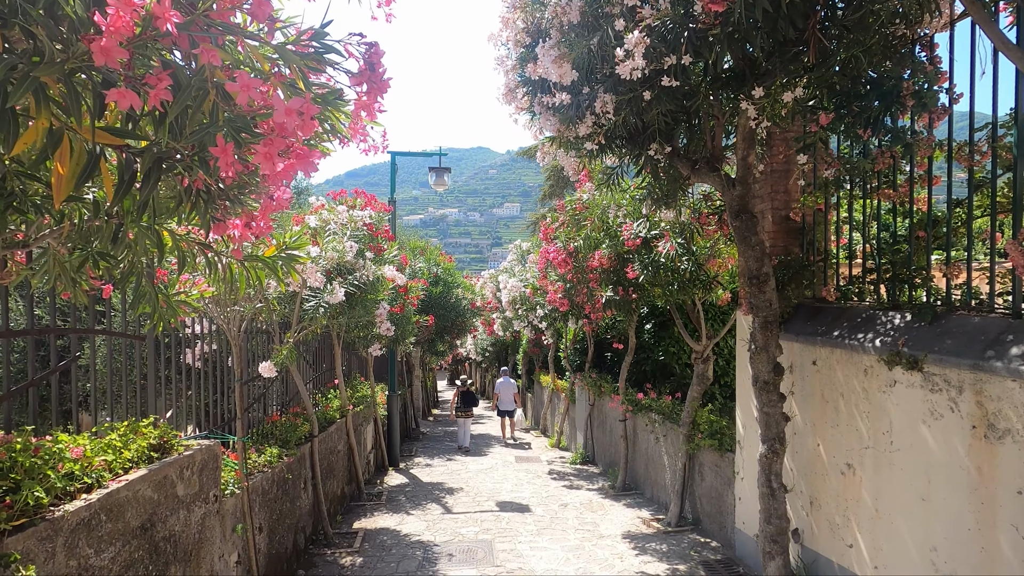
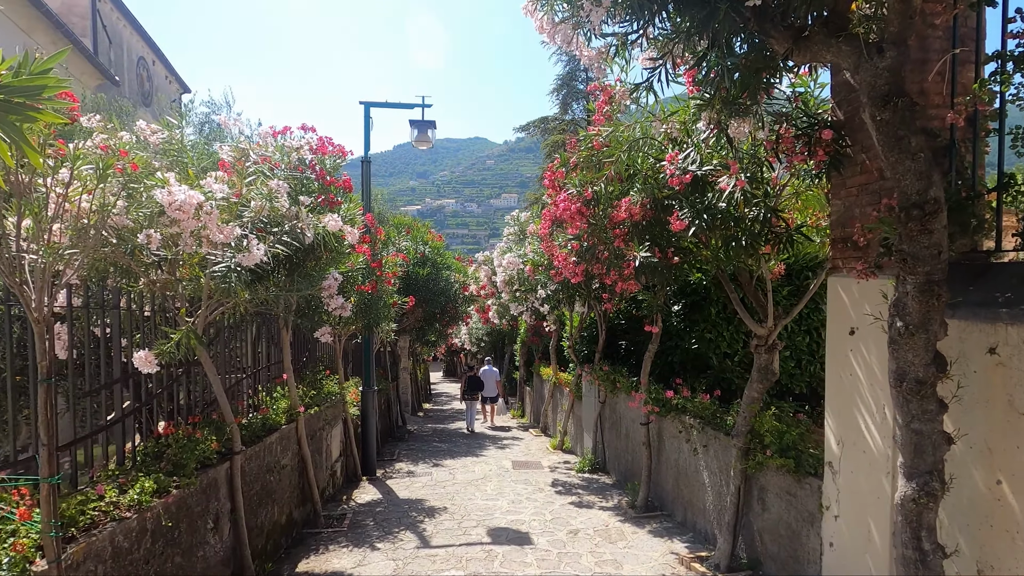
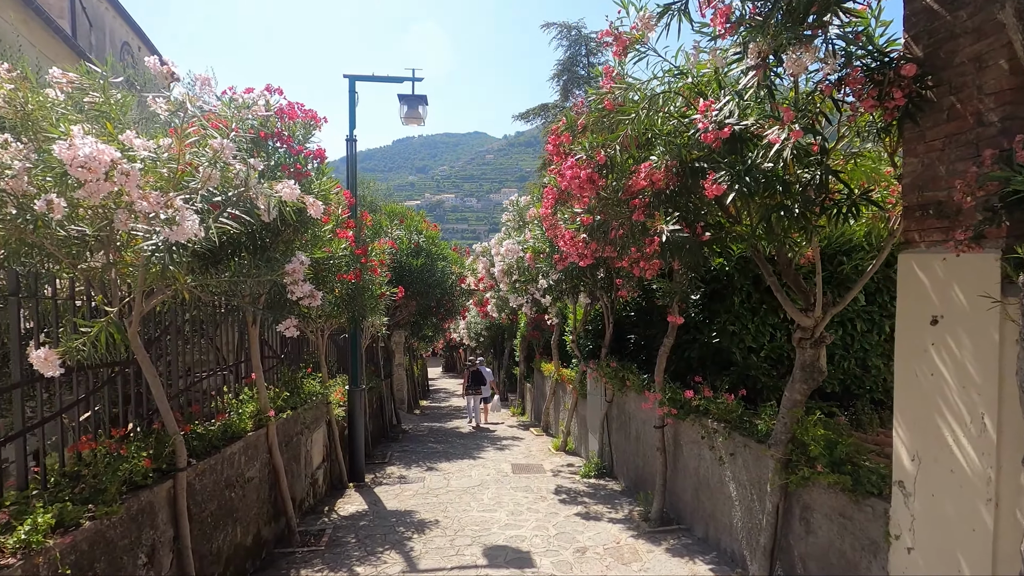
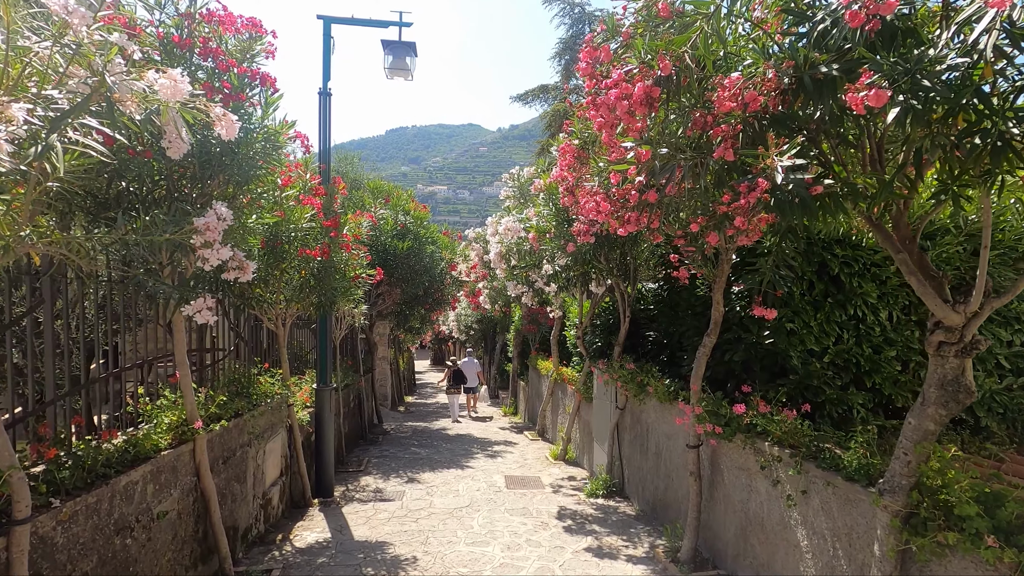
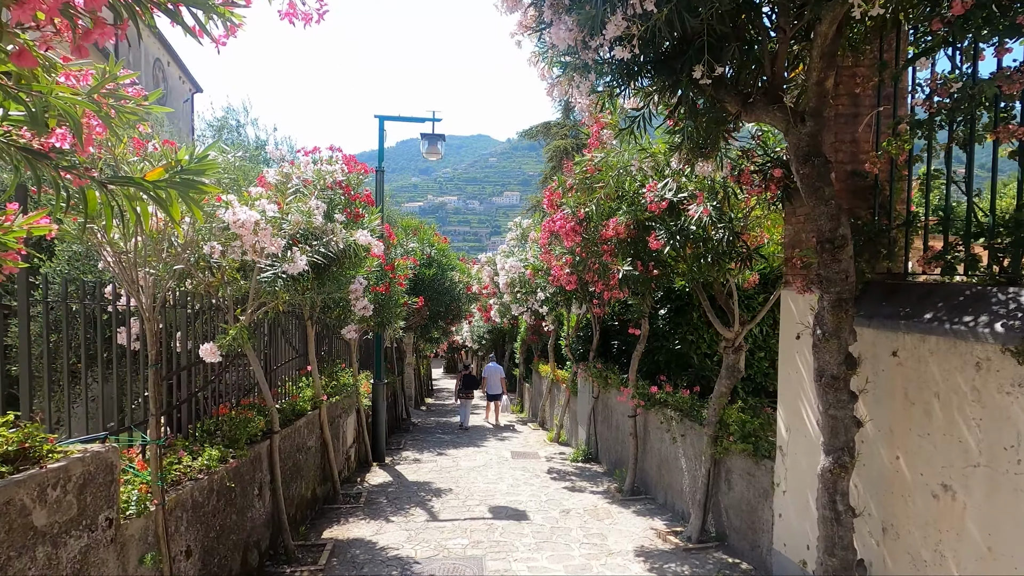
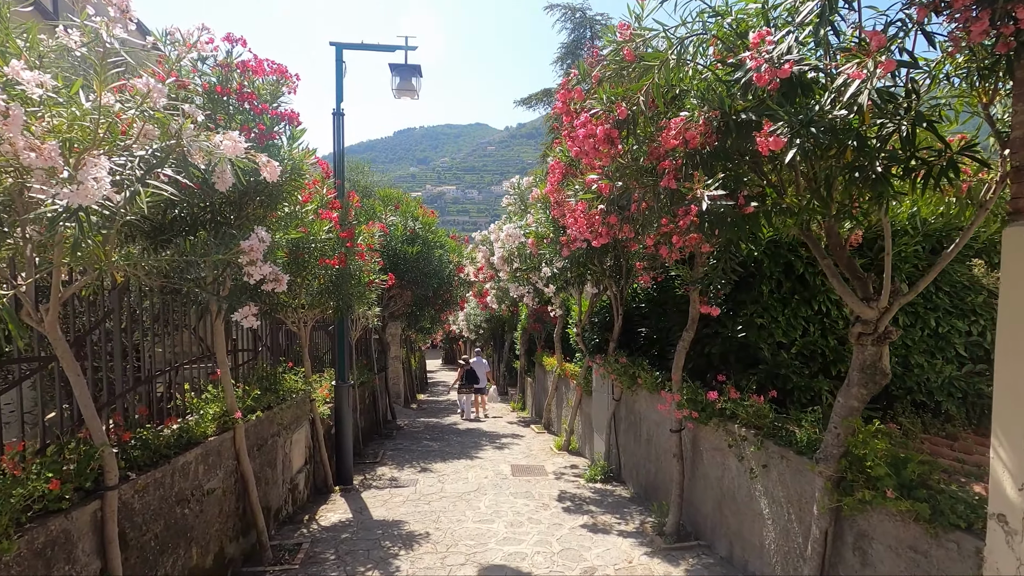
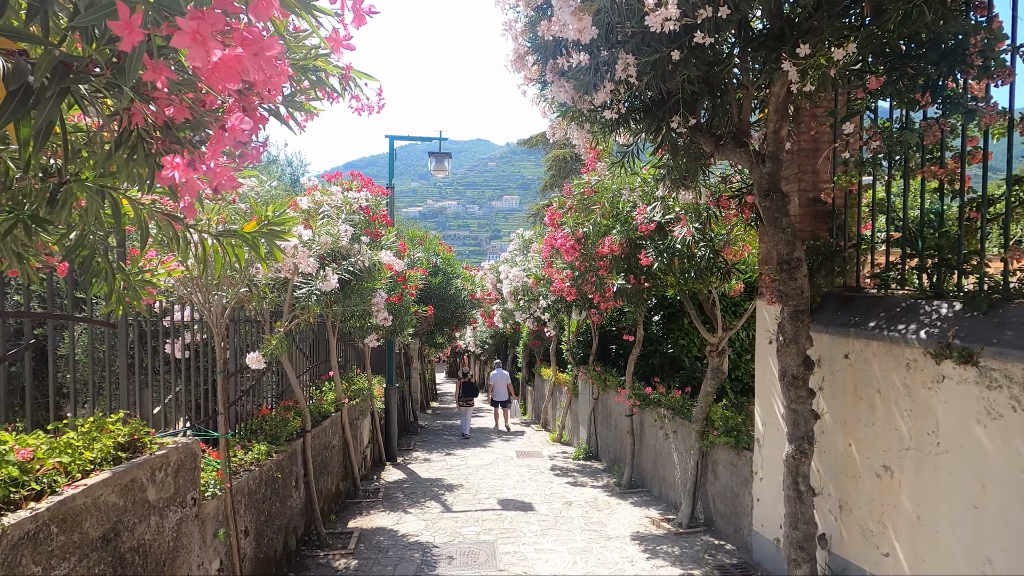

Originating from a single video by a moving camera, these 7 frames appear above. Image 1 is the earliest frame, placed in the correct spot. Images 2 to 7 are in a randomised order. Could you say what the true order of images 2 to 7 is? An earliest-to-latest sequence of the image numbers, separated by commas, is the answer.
7, 5, 2, 3, 6, 4
